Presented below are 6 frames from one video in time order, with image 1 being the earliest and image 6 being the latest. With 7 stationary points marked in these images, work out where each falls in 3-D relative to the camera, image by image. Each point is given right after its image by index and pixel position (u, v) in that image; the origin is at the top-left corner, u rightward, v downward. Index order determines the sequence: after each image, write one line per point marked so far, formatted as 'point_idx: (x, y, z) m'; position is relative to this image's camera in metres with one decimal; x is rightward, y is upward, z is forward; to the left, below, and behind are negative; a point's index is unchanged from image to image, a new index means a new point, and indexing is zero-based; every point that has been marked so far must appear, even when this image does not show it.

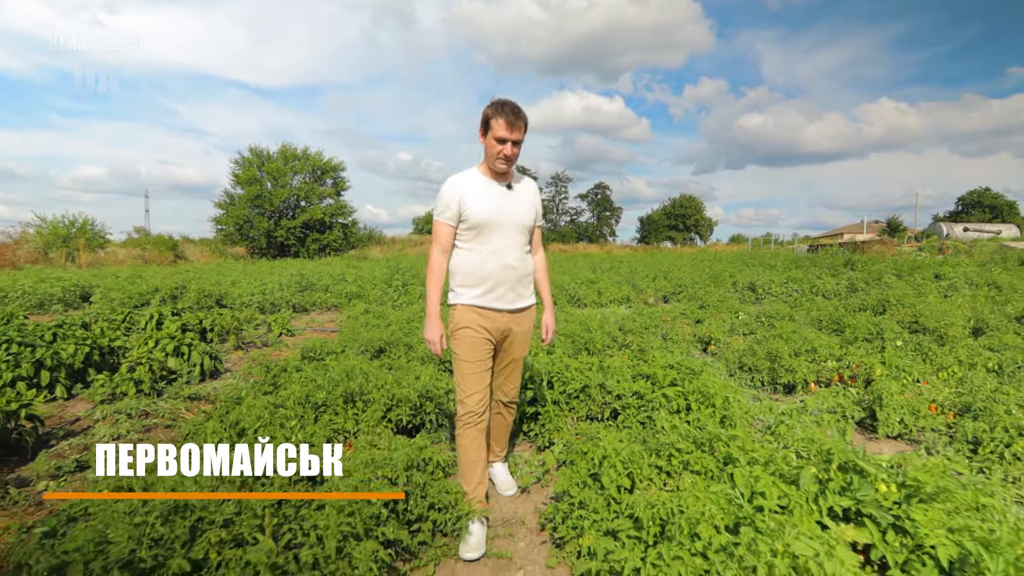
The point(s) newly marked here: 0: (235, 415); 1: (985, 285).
0: (-2.0, -0.9, +3.9) m
1: (+10.3, +0.1, +11.5) m
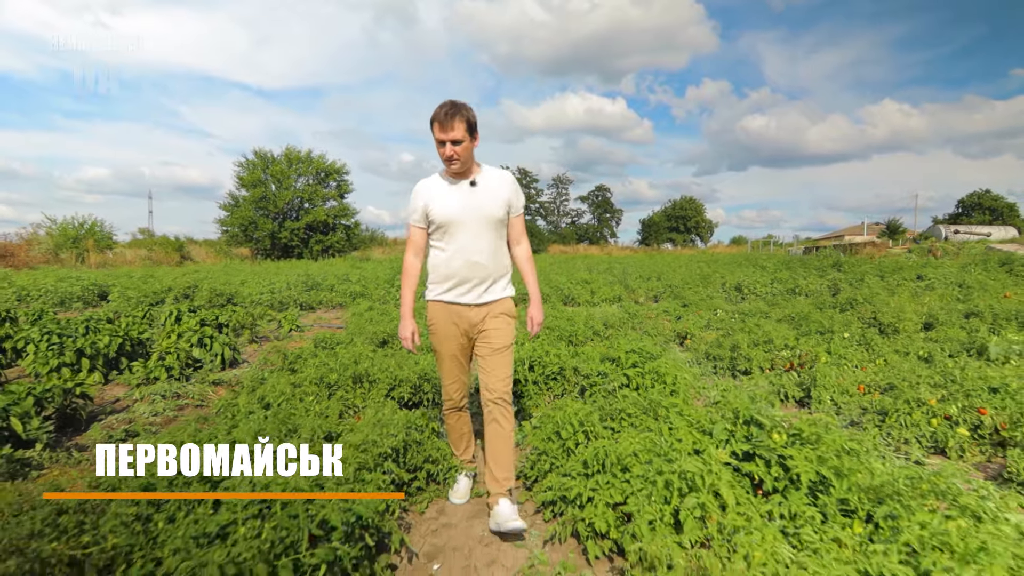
0: (-2.1, -0.9, +4.5) m
1: (+10.2, +0.1, +12.1) m
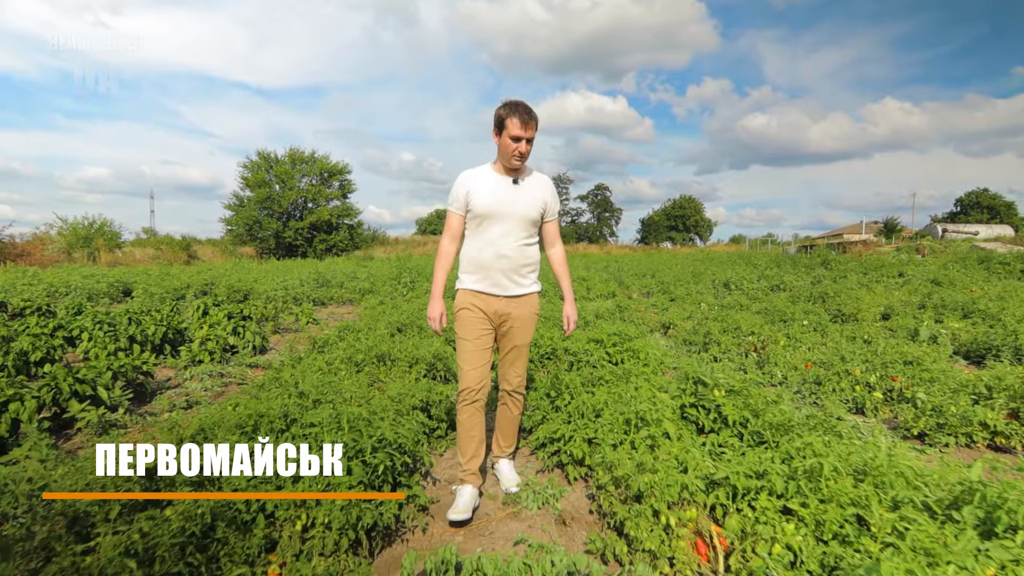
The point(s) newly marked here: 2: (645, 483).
0: (-2.1, -0.8, +5.4) m
1: (+10.2, +0.2, +12.9) m
2: (+0.7, -0.9, +2.6) m
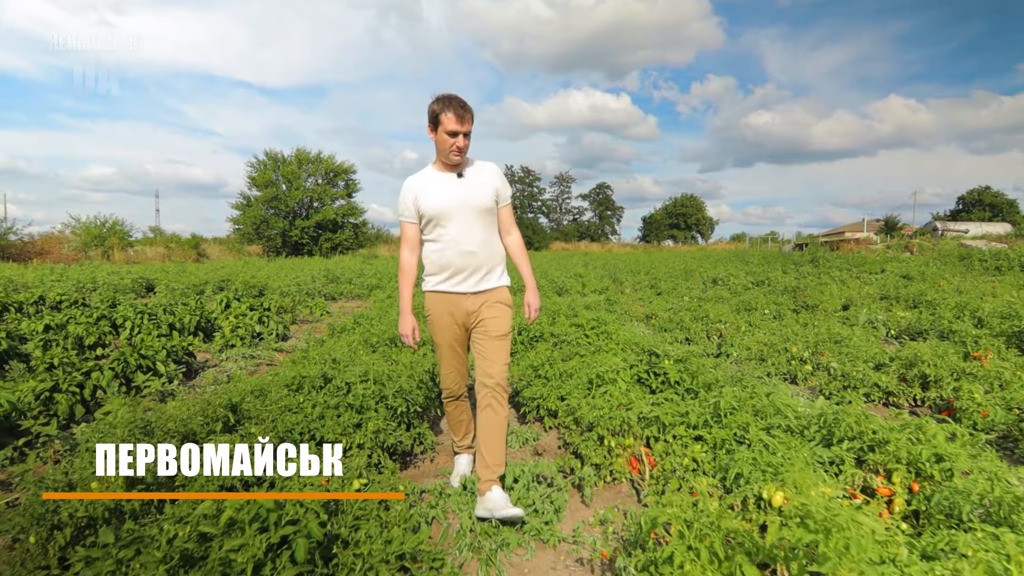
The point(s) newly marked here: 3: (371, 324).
0: (-2.2, -0.7, +6.3) m
1: (+10.2, +0.3, +13.7) m
2: (+0.6, -0.8, +3.5) m
3: (-2.1, -0.5, +7.9) m
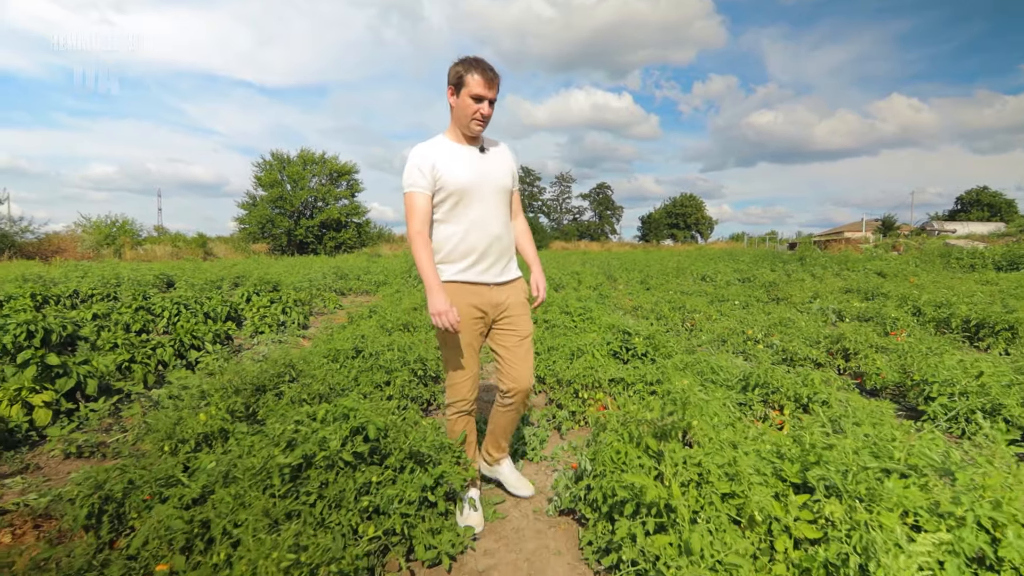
0: (-2.3, -0.6, +7.2) m
1: (+10.1, +0.4, +14.7) m
2: (+0.5, -0.7, +4.5) m
3: (-2.1, -0.4, +8.9) m
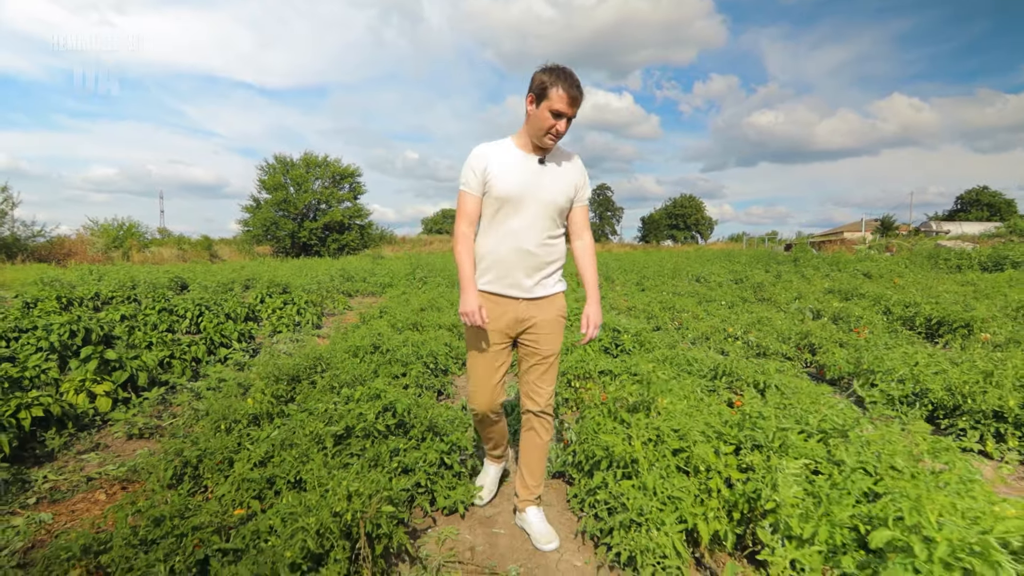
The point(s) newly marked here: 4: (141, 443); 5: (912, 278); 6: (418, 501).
0: (-2.2, -0.6, +7.9) m
1: (+10.2, +0.4, +15.3) m
2: (+0.5, -0.8, +5.1) m
3: (-2.1, -0.5, +9.5) m
4: (-3.1, -1.3, +4.4) m
5: (+10.1, +0.3, +13.4) m
6: (-0.5, -1.2, +2.9) m
